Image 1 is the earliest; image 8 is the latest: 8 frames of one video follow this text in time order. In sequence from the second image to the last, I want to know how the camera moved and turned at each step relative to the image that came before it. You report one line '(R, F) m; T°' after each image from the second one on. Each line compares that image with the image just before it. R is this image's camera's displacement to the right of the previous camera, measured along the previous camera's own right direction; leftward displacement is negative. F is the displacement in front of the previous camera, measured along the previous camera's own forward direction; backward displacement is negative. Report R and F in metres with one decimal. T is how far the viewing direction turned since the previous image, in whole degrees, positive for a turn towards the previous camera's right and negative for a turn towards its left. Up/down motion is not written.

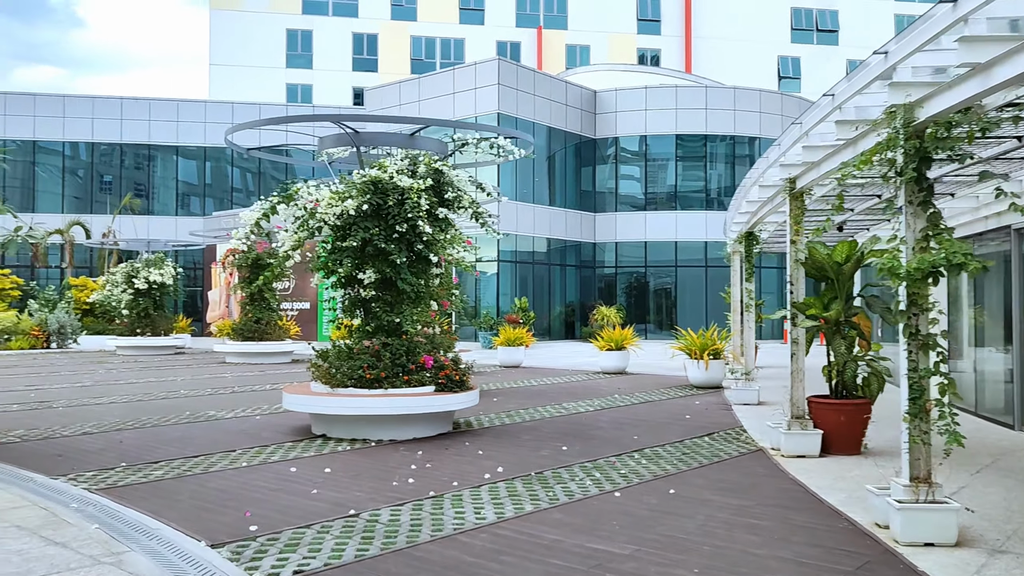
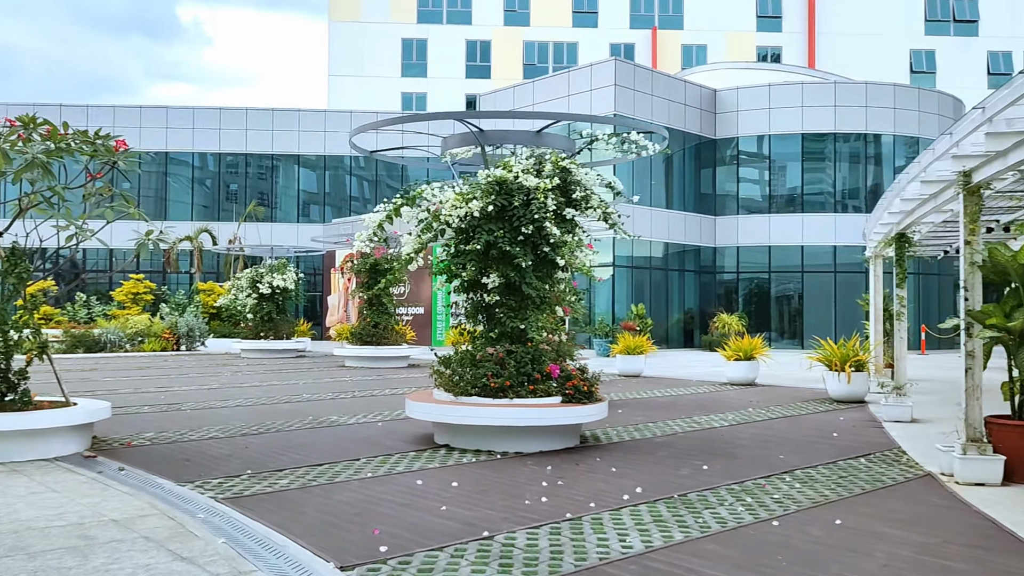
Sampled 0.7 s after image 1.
(-0.2, +0.4) m; -7°
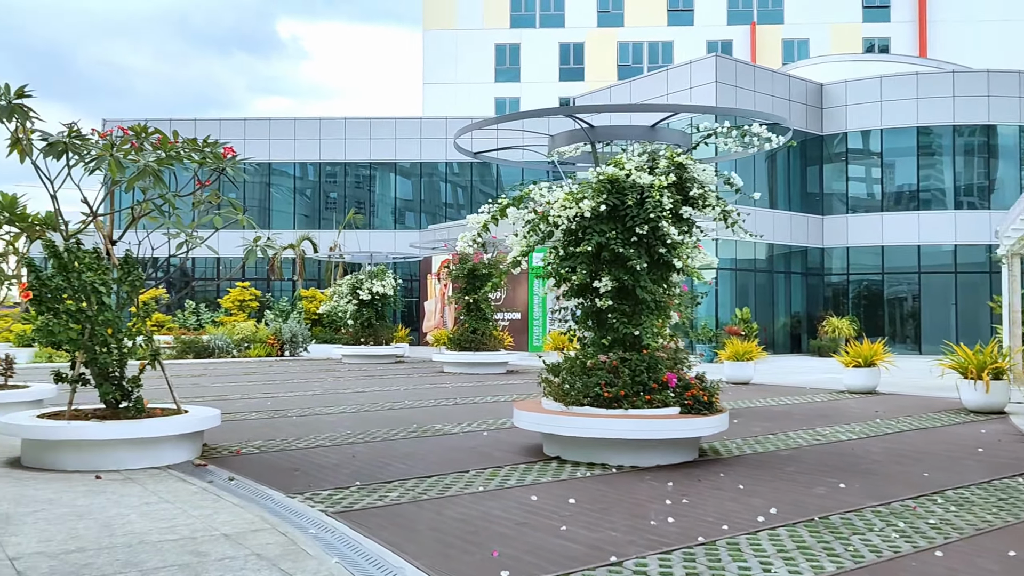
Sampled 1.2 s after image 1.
(-0.2, +0.3) m; -6°
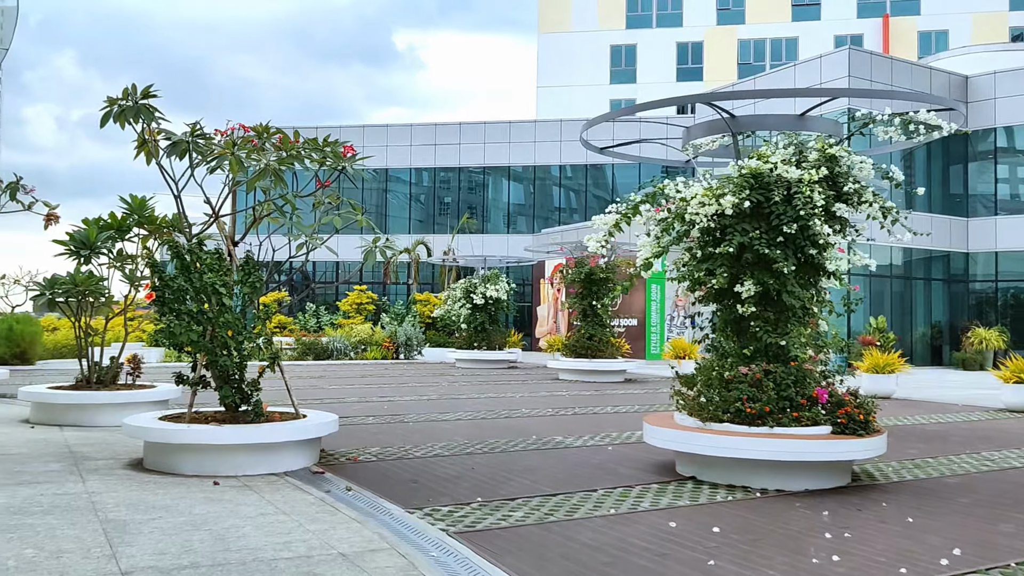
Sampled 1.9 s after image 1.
(-0.2, +0.5) m; -7°
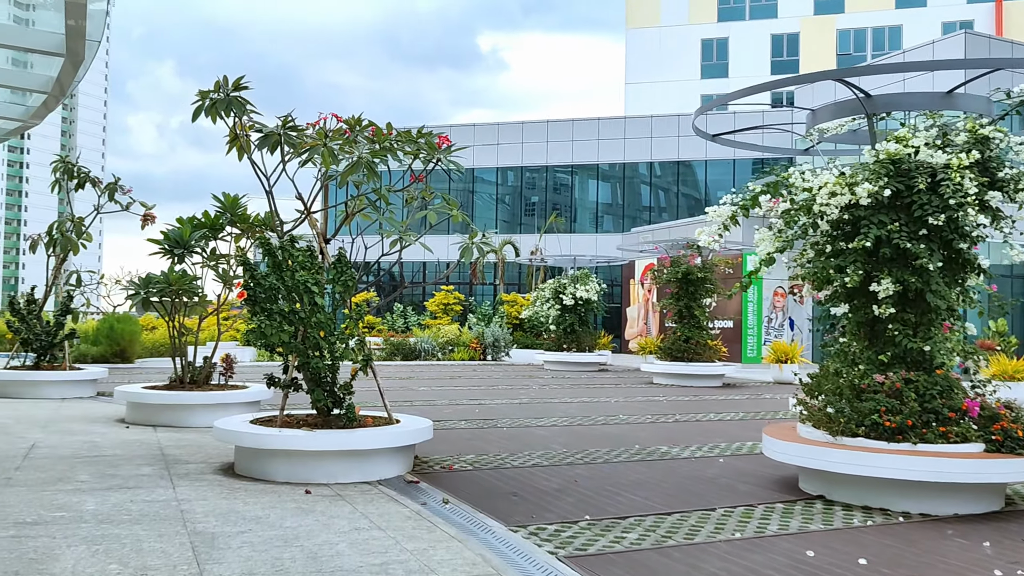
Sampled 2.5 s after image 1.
(-0.2, +0.5) m; -6°
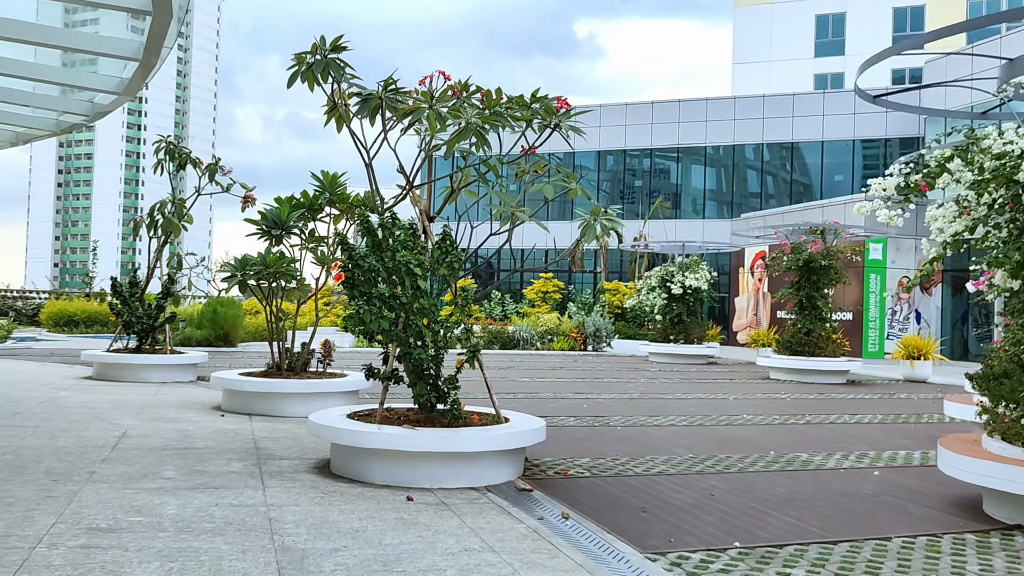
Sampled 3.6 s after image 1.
(-0.2, +0.8) m; -6°
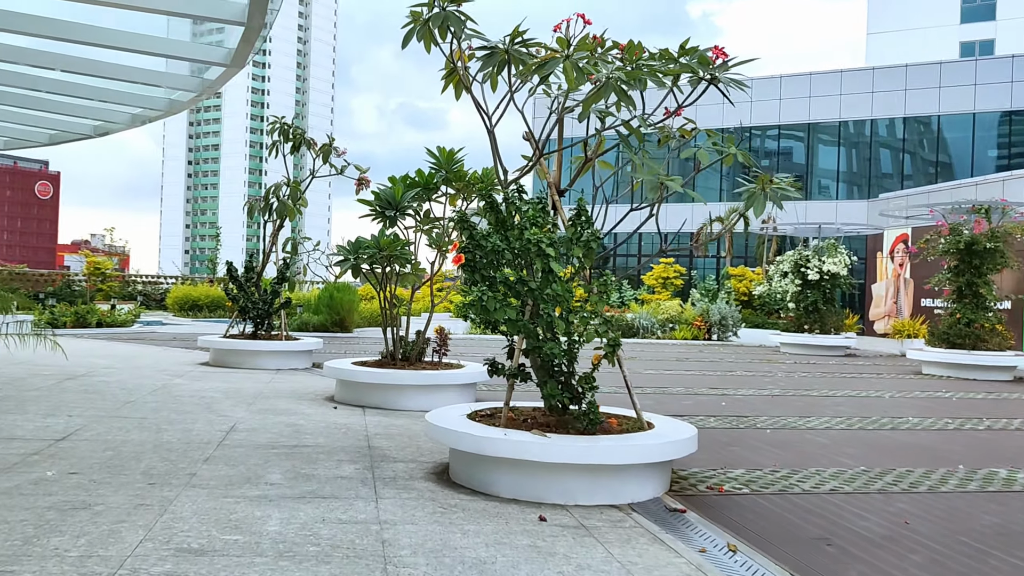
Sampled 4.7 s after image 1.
(-0.2, +0.8) m; -7°
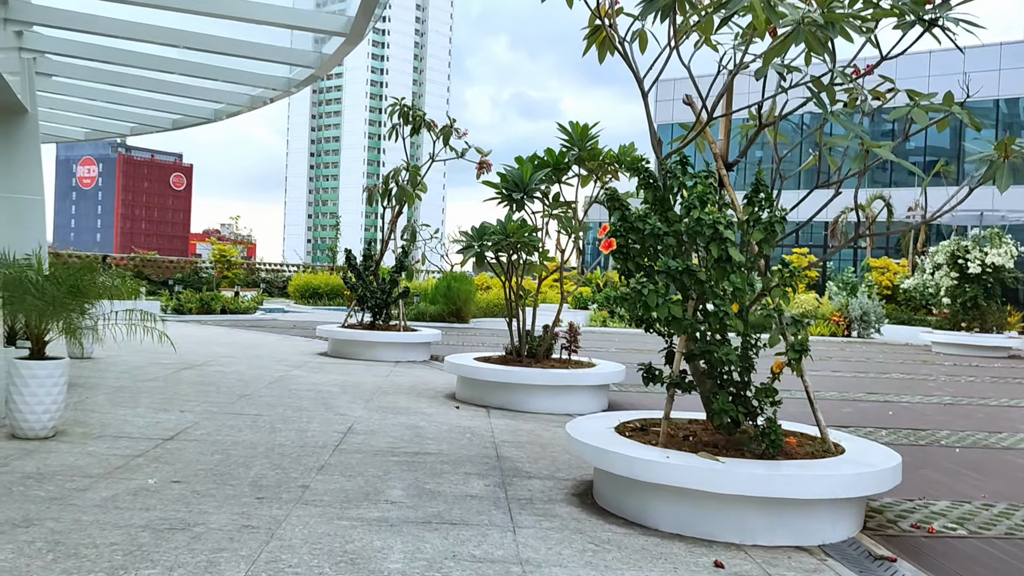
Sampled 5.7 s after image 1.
(-0.2, +0.8) m; -7°
